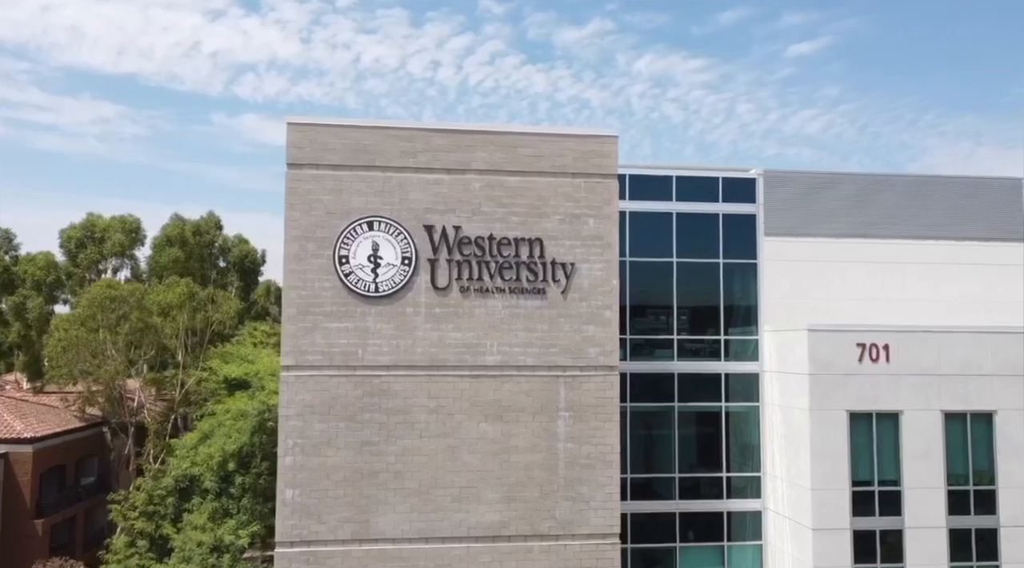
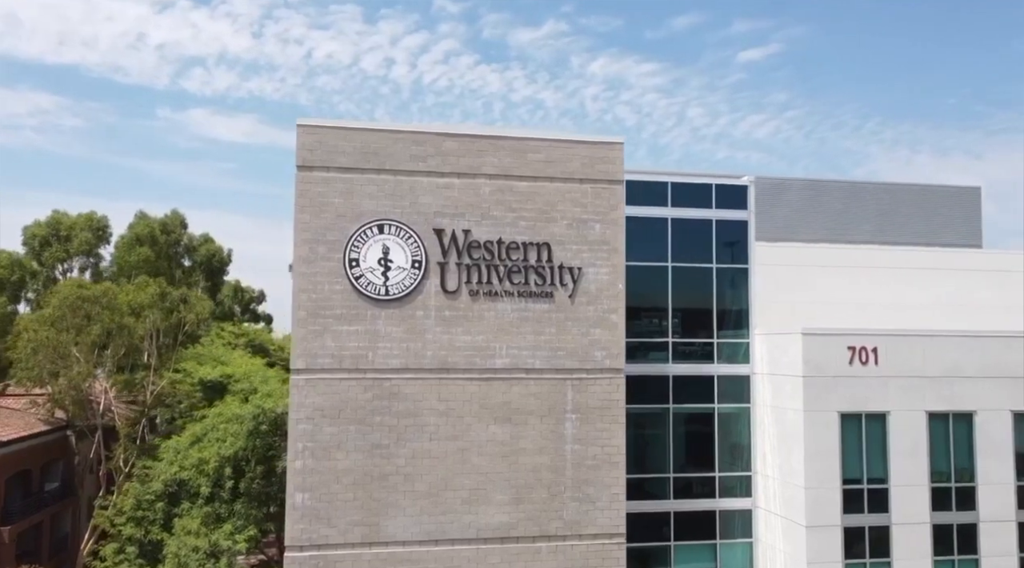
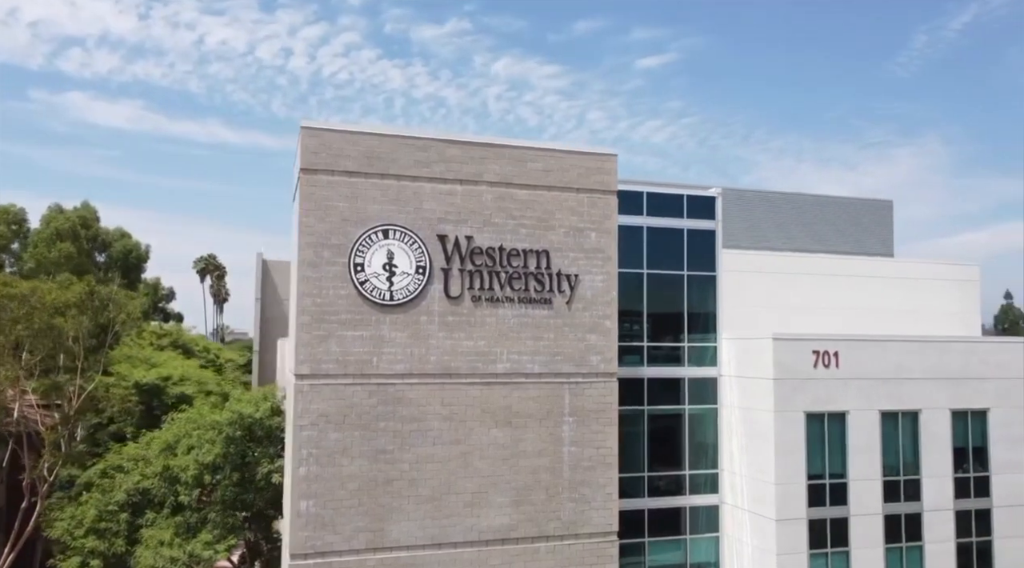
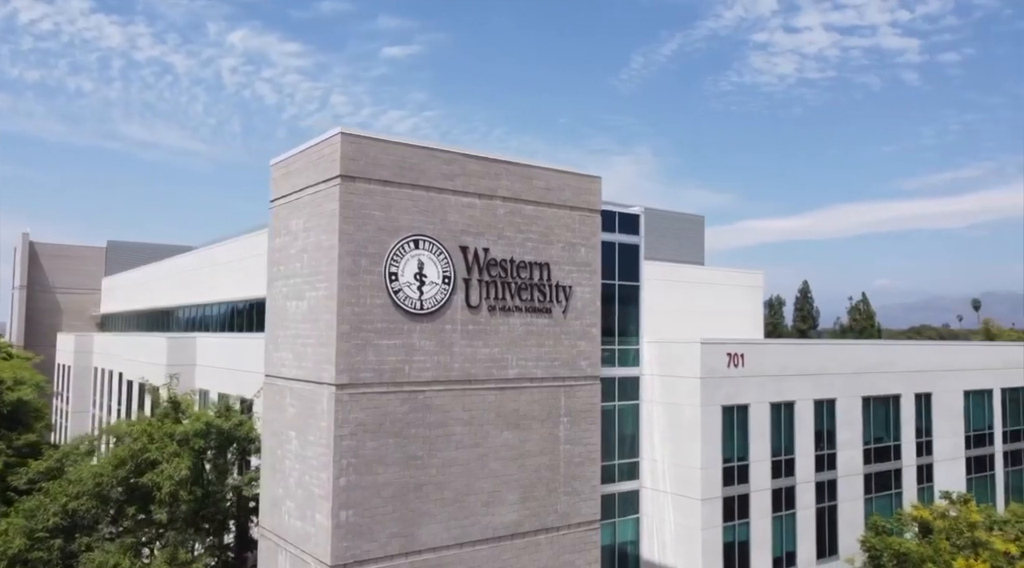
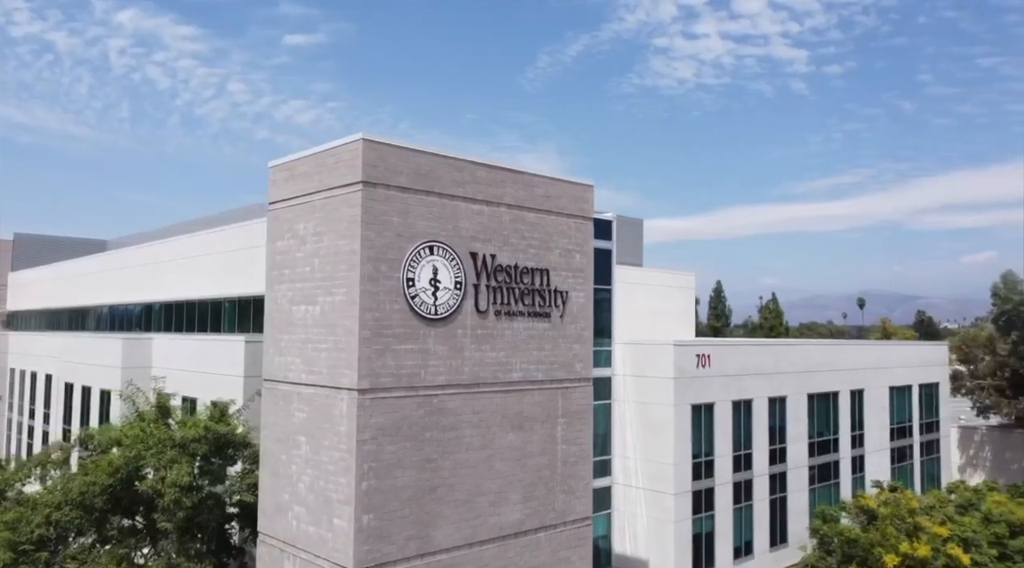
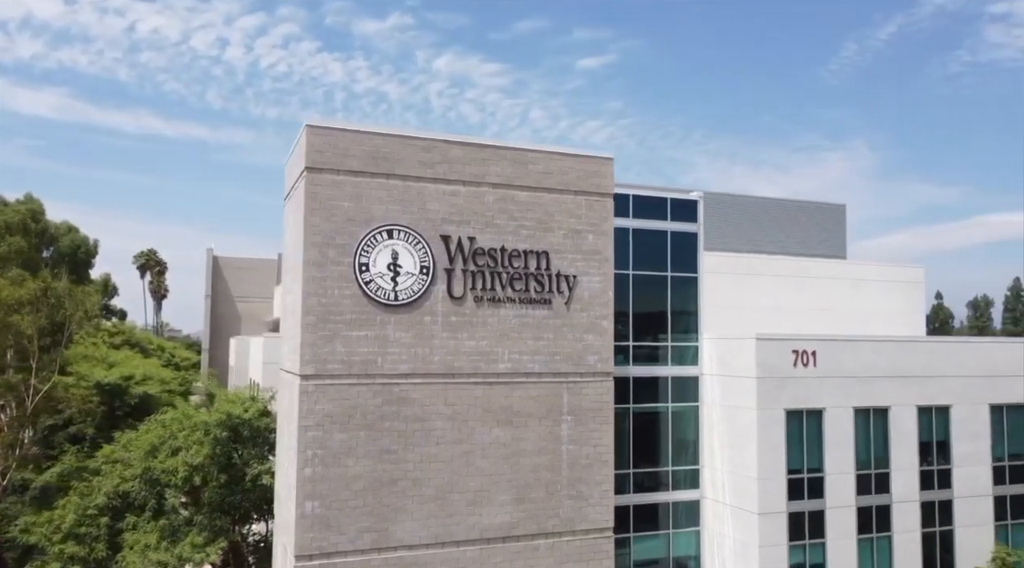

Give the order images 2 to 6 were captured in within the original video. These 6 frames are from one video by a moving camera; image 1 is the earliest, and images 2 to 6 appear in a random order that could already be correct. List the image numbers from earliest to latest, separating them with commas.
2, 3, 6, 4, 5
